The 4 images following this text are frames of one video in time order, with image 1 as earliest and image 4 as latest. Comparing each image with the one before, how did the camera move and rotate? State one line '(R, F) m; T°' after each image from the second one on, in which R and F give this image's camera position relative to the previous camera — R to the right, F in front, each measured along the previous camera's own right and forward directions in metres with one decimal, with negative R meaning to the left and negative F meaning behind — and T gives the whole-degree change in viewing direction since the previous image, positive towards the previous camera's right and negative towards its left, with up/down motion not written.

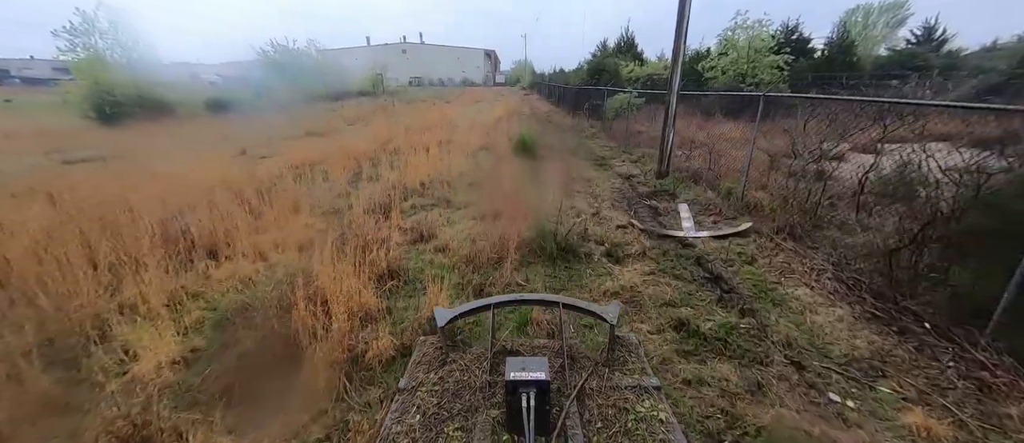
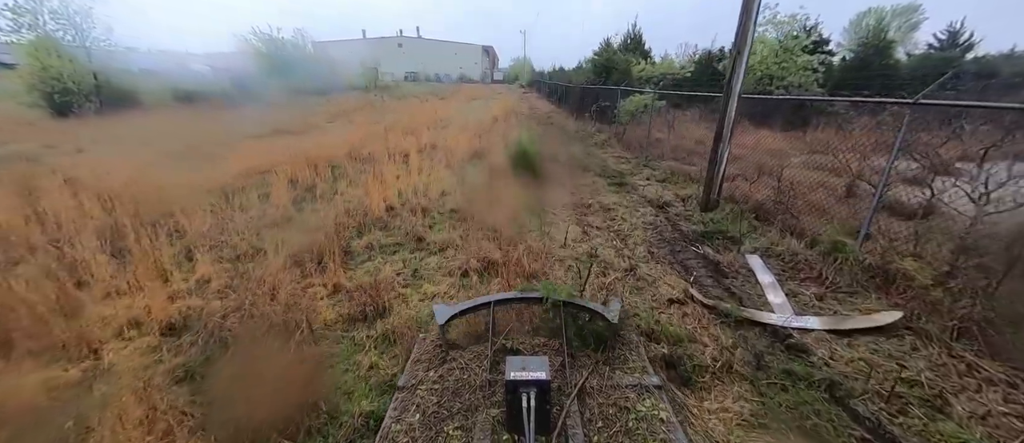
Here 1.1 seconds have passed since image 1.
(0.0, +1.3) m; +1°
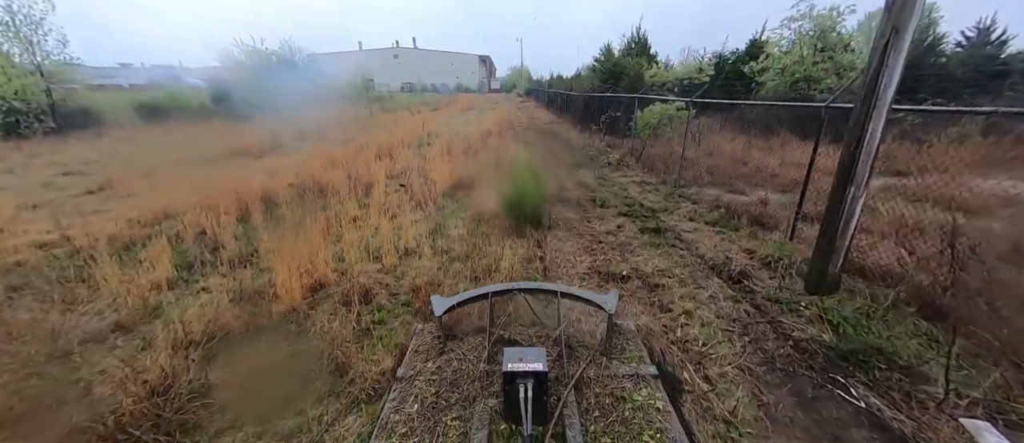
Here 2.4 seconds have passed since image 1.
(+0.1, +1.4) m; 0°
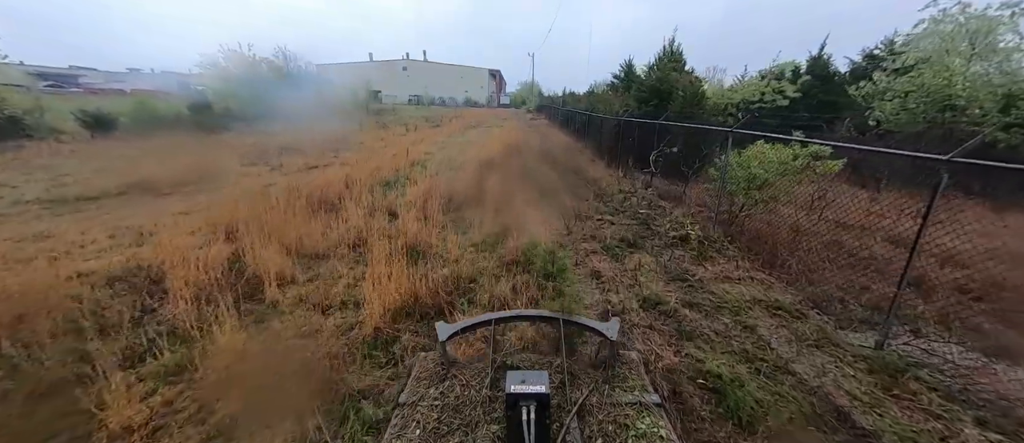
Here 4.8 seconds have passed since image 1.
(0.0, +2.6) m; -1°
